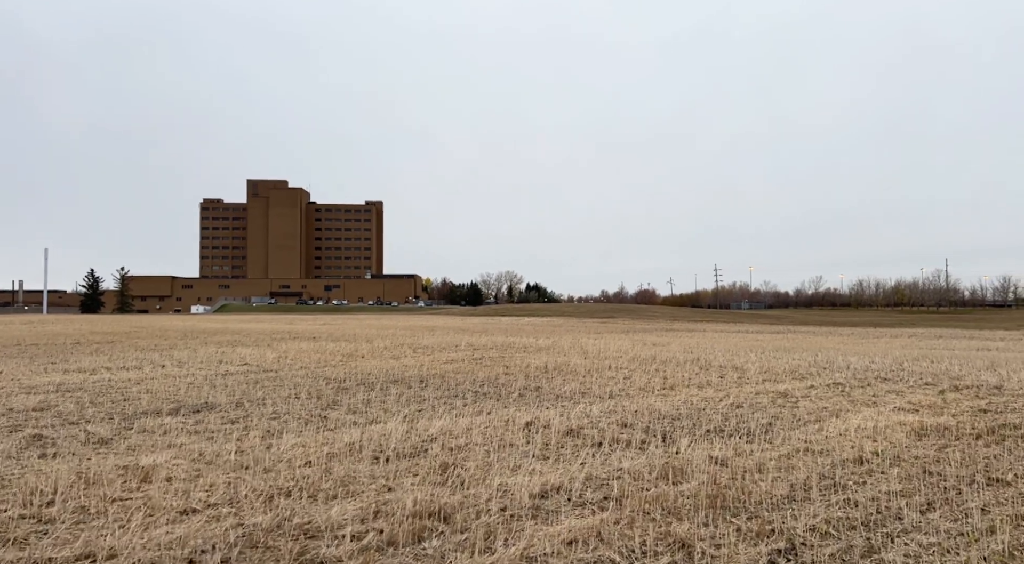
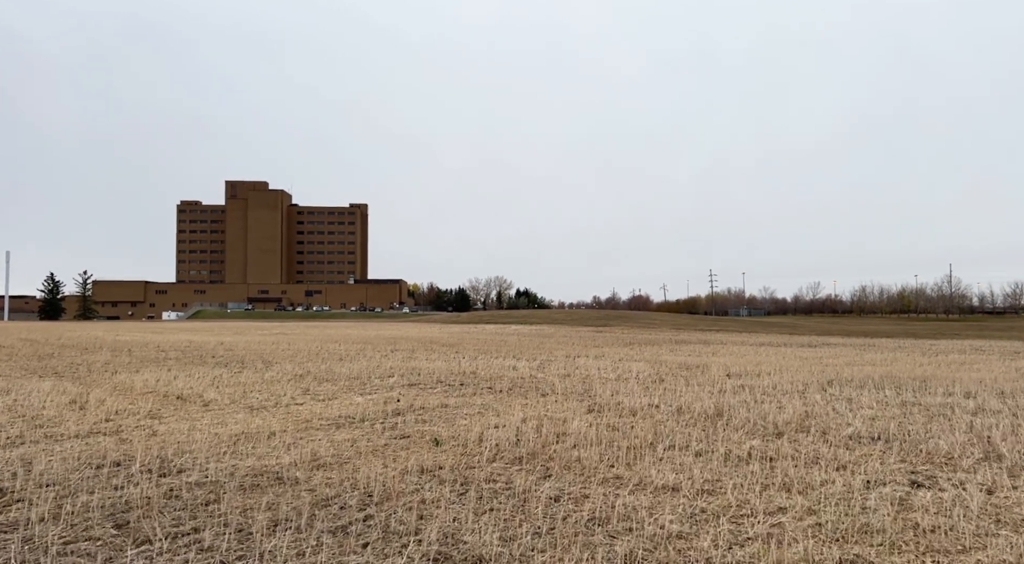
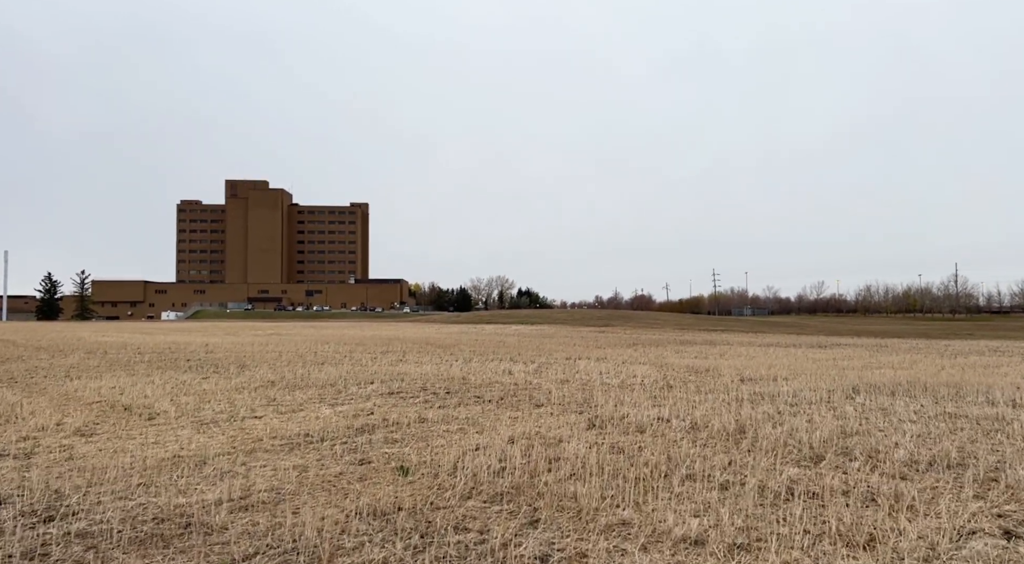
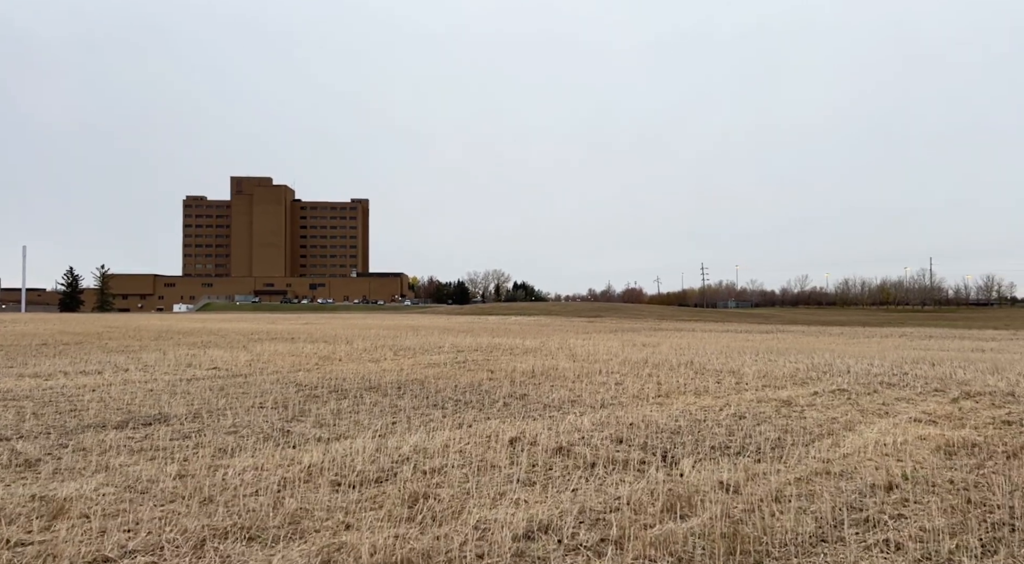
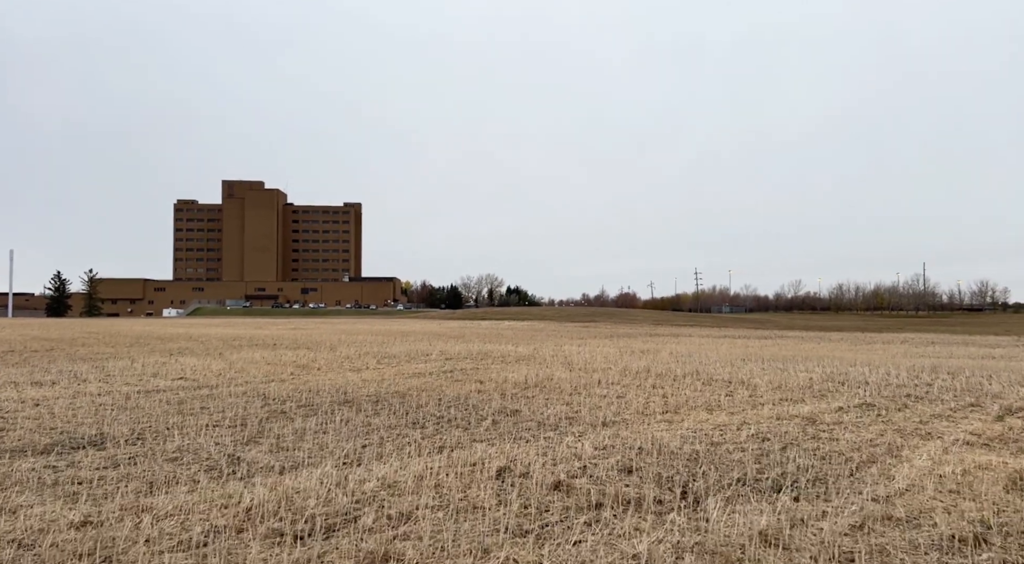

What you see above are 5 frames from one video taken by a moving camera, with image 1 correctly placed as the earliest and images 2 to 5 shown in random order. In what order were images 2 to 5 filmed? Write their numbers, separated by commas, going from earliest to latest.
4, 5, 2, 3
